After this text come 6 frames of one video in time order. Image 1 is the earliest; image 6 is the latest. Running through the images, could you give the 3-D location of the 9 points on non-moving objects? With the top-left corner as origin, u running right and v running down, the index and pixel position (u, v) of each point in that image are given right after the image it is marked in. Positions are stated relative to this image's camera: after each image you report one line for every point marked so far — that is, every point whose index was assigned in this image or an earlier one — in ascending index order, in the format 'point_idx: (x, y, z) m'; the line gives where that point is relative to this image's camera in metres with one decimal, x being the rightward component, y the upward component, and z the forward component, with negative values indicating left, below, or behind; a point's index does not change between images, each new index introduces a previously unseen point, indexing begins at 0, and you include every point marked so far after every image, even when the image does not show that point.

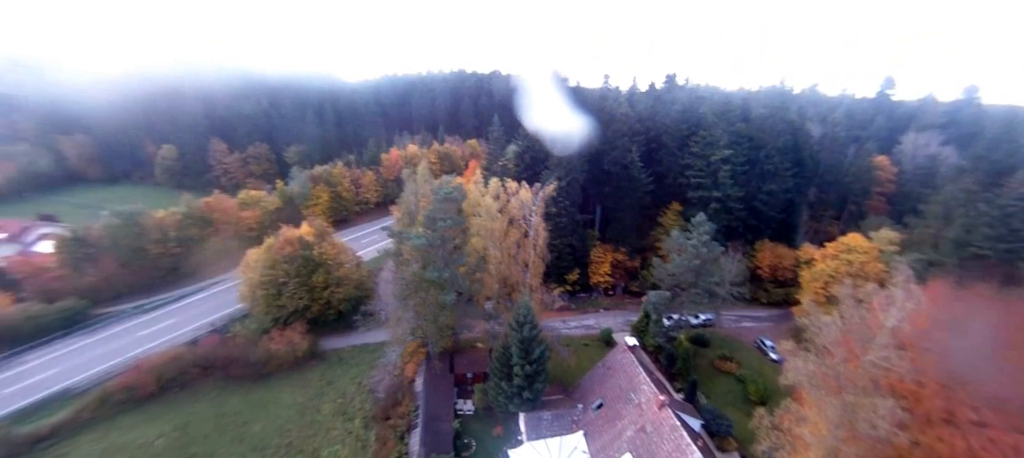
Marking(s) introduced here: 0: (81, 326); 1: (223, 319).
0: (-20.4, -4.6, +18.3) m
1: (-13.6, -4.4, +18.4) m
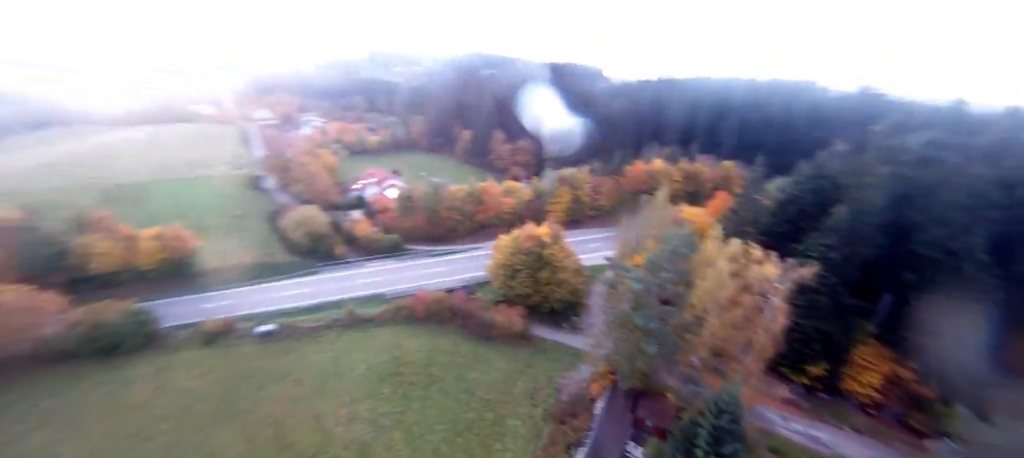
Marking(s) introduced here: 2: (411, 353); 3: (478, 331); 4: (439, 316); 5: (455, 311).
0: (-8.1, -1.6, +26.9) m
1: (-2.4, -3.0, +23.4) m
2: (-4.8, -5.7, +18.1) m
3: (-1.7, -5.1, +19.4) m
4: (-4.0, -4.5, +20.2) m
5: (-3.2, -4.2, +20.2) m
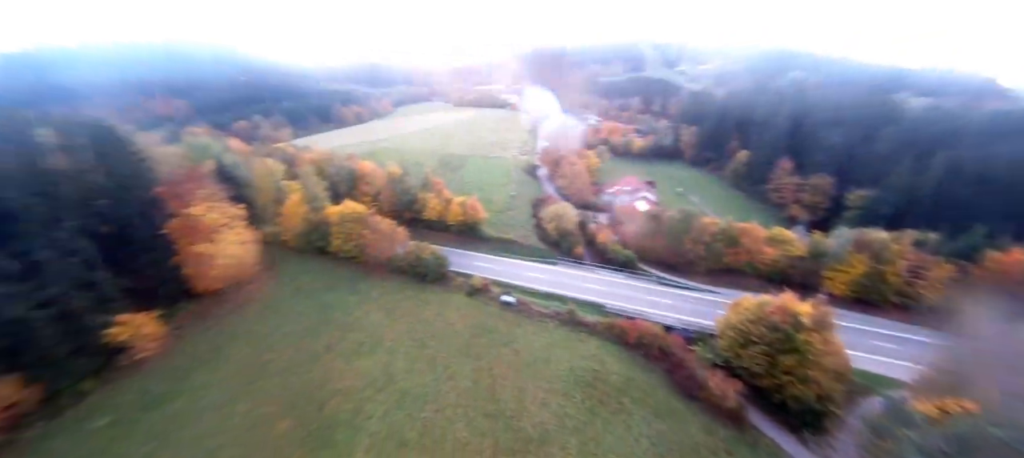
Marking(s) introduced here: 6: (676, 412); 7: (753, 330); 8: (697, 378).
0: (+8.1, -2.5, +27.6) m
1: (+10.2, -5.2, +21.7) m
2: (+4.7, -6.7, +18.8) m
3: (+8.0, -7.1, +18.2) m
4: (+6.8, -5.9, +20.0) m
5: (+7.6, -5.9, +19.6) m
6: (+7.2, -7.9, +17.2) m
7: (+11.1, -4.6, +18.0) m
8: (+8.4, -6.7, +17.9) m
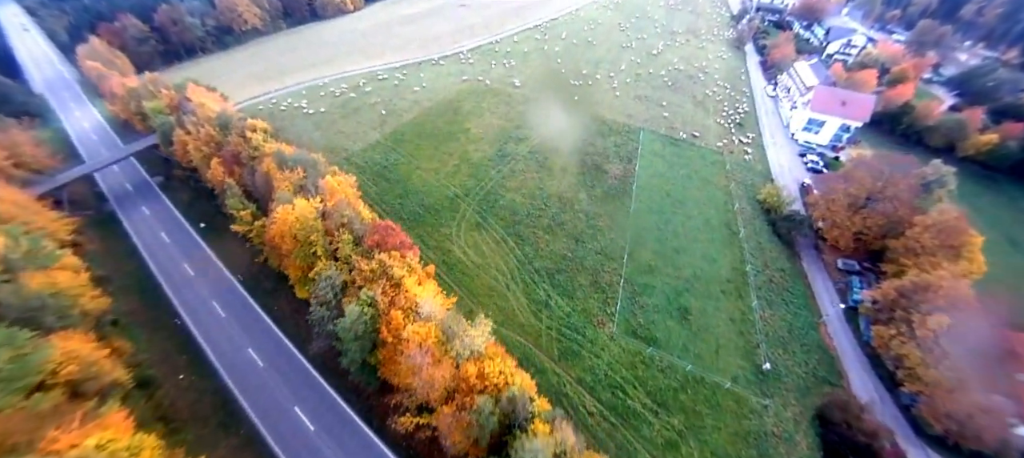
0: (+12.3, -15.9, +12.3) m
1: (+12.8, -19.9, +6.8) m
2: (+6.7, -20.8, +5.3) m
3: (+9.7, -21.9, +4.2) m
4: (+9.1, -20.2, +5.9) m
5: (+9.7, -20.4, +5.4) m
6: (+8.7, -22.7, +3.5) m
7: (+13.0, -20.1, +3.0) m
8: (+10.1, -21.6, +3.8) m
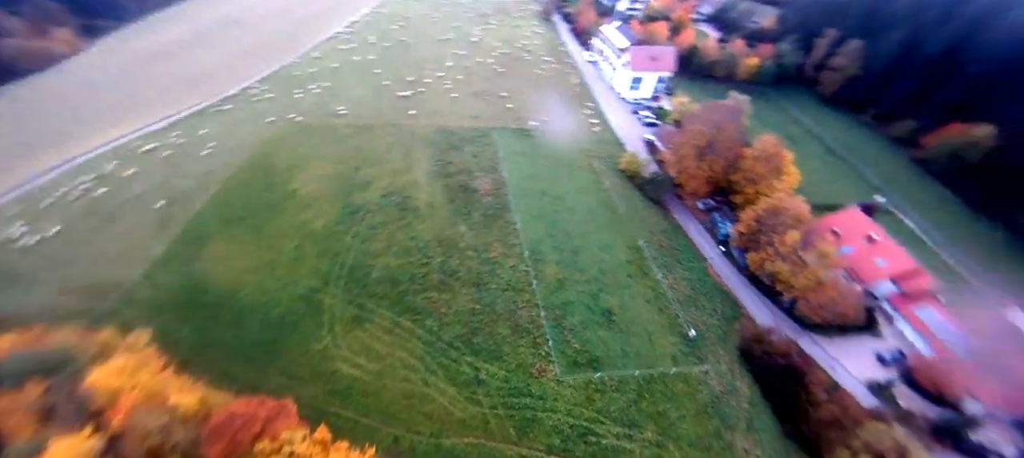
0: (+15.1, -15.2, +12.8) m
1: (+18.6, -18.7, +8.1) m
2: (+13.9, -21.6, +4.8) m
3: (+17.3, -21.6, +4.9) m
4: (+15.7, -20.2, +6.1) m
5: (+16.5, -20.2, +5.9) m
6: (+16.9, -22.7, +4.0) m
7: (+20.1, -18.8, +4.6) m
8: (+17.7, -21.2, +4.6) m
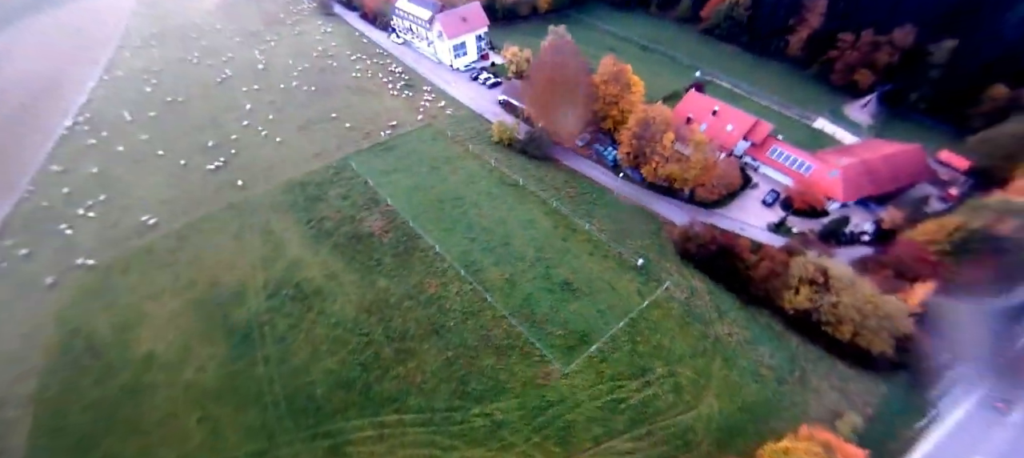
0: (+19.8, -8.4, +16.8) m
1: (+25.7, -9.8, +13.7) m
2: (+24.1, -14.6, +9.7) m
3: (+27.0, -12.9, +10.7) m
4: (+24.6, -12.5, +11.3) m
5: (+25.4, -12.1, +11.2) m
6: (+27.3, -14.1, +9.9) m
7: (+28.1, -9.2, +10.8) m
8: (+27.2, -12.4, +10.5) m
